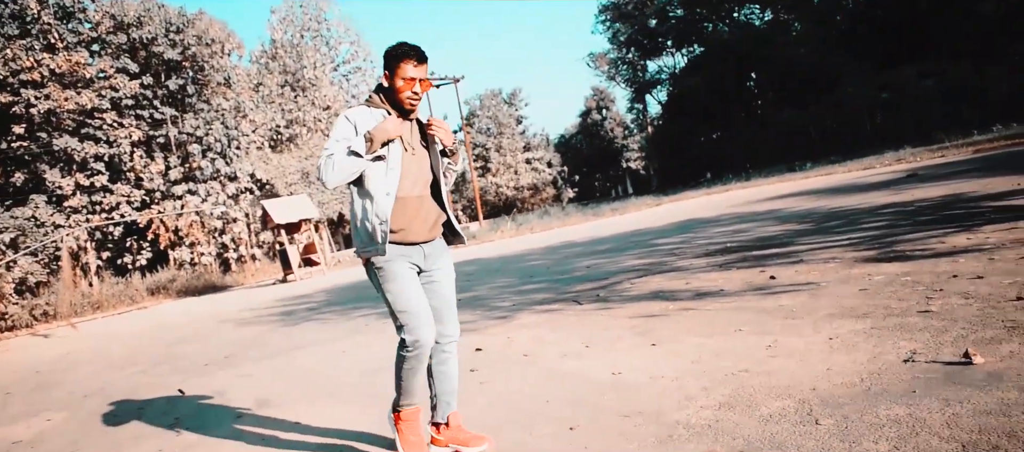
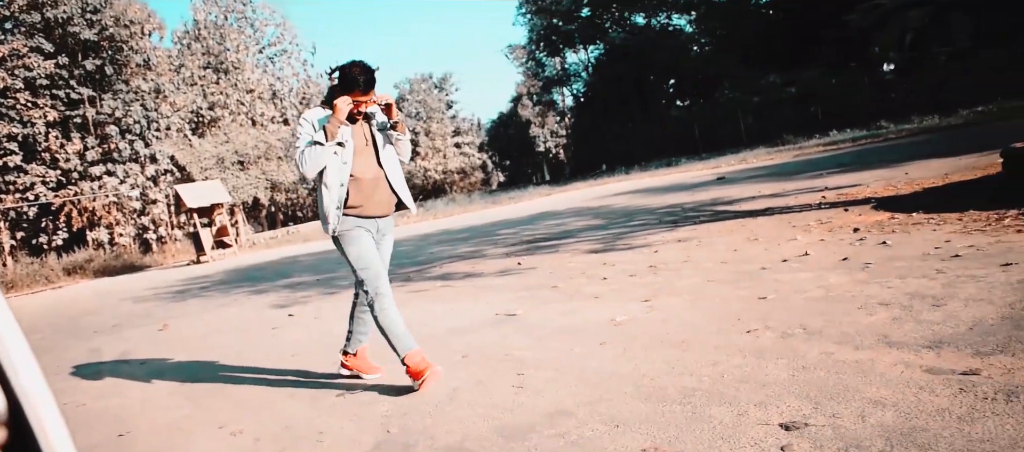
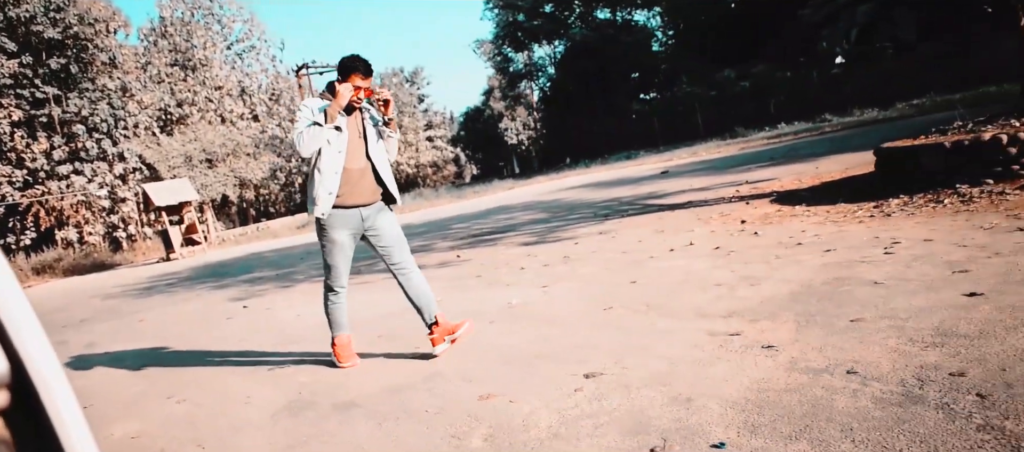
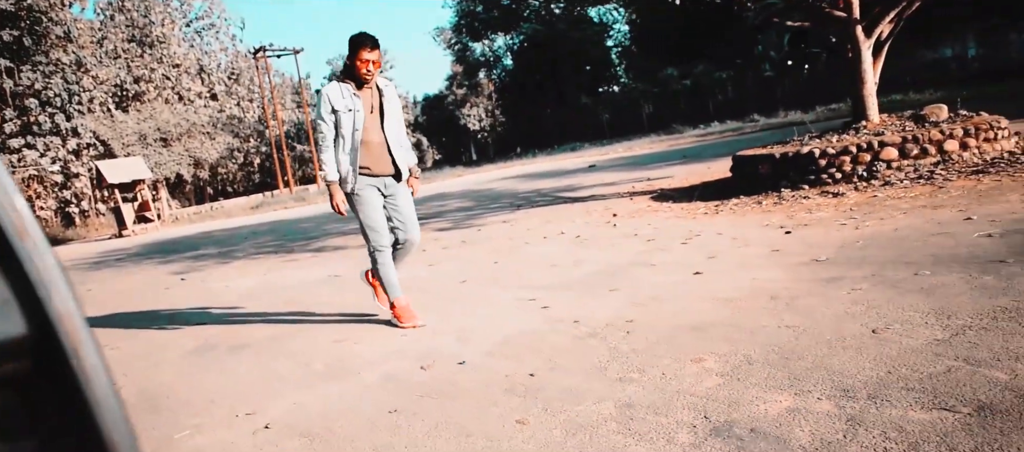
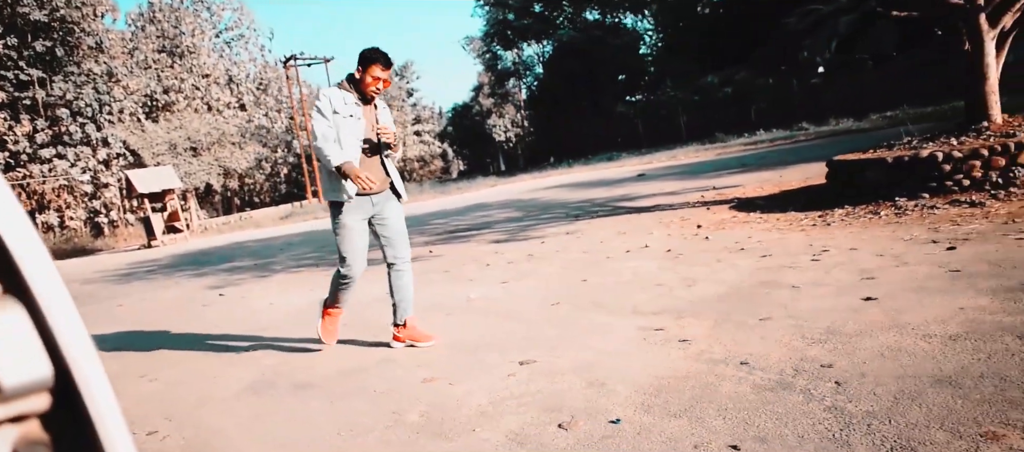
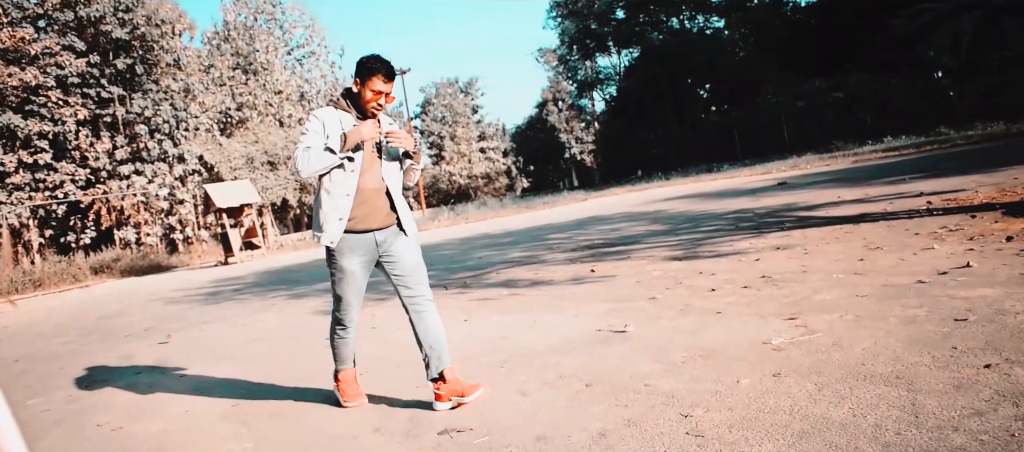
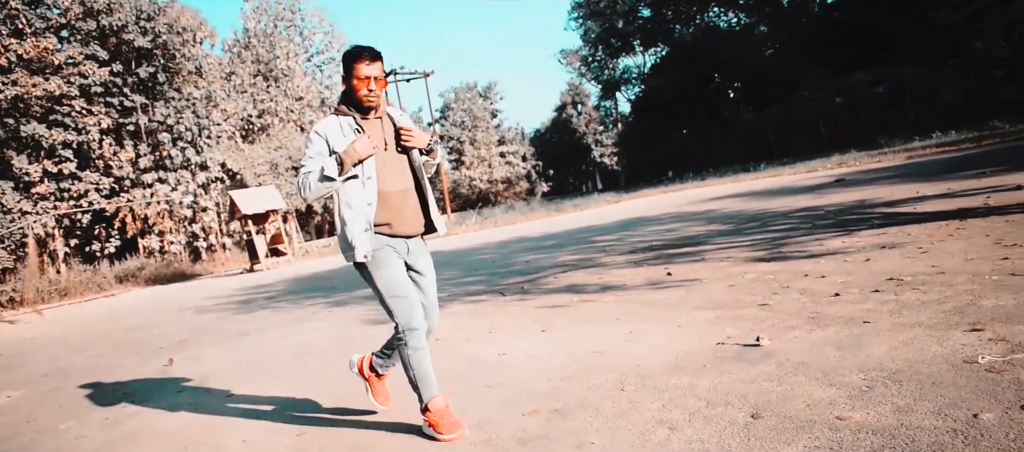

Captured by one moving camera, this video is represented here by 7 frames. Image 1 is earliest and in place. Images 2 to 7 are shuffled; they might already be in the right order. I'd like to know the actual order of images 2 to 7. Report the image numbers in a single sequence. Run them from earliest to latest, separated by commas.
7, 6, 2, 3, 5, 4
